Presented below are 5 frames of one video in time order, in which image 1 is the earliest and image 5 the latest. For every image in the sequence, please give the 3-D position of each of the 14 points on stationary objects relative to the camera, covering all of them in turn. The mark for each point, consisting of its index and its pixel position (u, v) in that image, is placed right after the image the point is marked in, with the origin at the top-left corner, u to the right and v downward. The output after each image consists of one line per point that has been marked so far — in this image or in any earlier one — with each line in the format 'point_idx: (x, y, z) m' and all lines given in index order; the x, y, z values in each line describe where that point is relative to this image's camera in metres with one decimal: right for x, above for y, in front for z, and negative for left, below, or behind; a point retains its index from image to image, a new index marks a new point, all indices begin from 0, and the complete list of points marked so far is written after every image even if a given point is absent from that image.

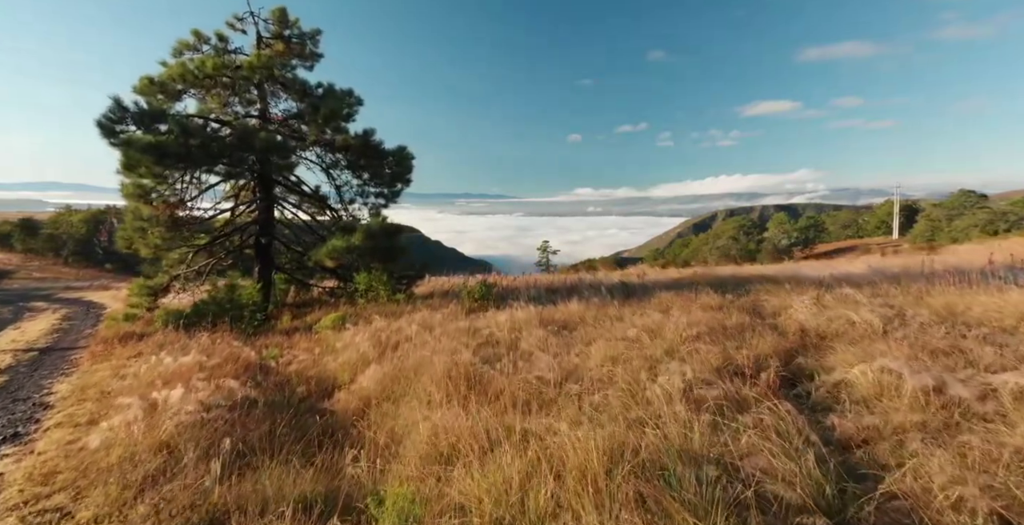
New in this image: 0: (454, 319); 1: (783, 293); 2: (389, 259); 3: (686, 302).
0: (-0.7, -0.7, +5.5) m
1: (+3.5, -0.4, +5.7) m
2: (-2.1, +0.1, +7.5) m
3: (+2.1, -0.5, +5.4) m
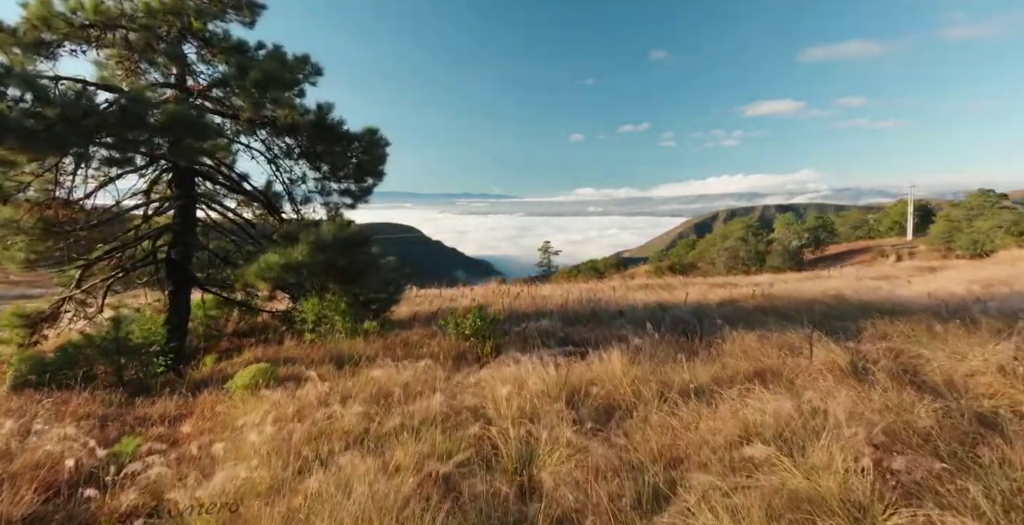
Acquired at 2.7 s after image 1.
0: (-0.6, -1.0, +3.5) m
1: (+3.6, -0.7, +3.7) m
2: (-2.0, -0.2, +5.6) m
3: (+2.2, -0.8, +3.4) m
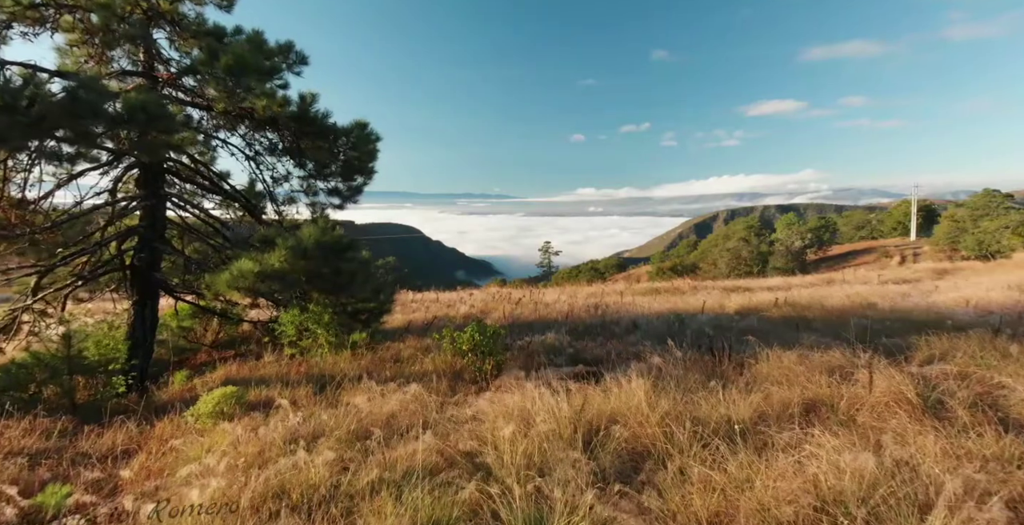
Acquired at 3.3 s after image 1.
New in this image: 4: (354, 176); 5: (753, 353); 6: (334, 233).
0: (-0.6, -1.1, +3.0) m
1: (+3.6, -0.7, +3.2) m
2: (-2.0, -0.3, +5.0) m
3: (+2.2, -0.8, +2.9) m
4: (-2.2, +1.2, +6.1) m
5: (+2.1, -0.8, +3.9) m
6: (-2.0, +0.3, +5.1) m
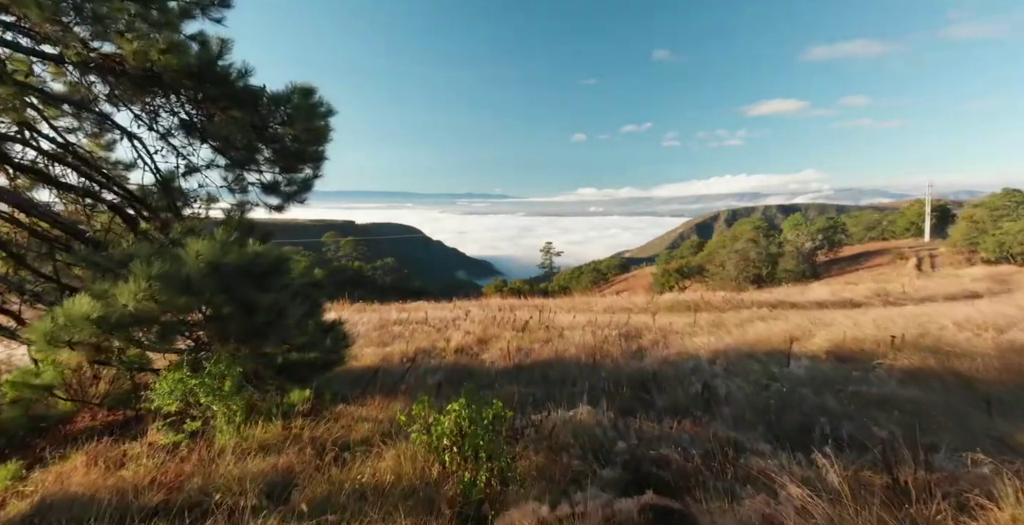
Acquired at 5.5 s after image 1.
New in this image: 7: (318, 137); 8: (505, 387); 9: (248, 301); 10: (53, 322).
0: (-0.5, -1.3, +1.1) m
1: (+3.7, -1.0, +1.4) m
2: (-1.9, -0.5, +3.2) m
3: (+2.3, -1.1, +1.1) m
4: (-2.1, +1.0, +4.3) m
5: (+2.2, -1.0, +2.1) m
6: (-2.0, +0.1, +3.3) m
7: (-1.9, +1.2, +4.2) m
8: (-0.1, -1.1, +4.2) m
9: (-1.9, -0.3, +3.1) m
10: (-2.8, -0.4, +2.7) m
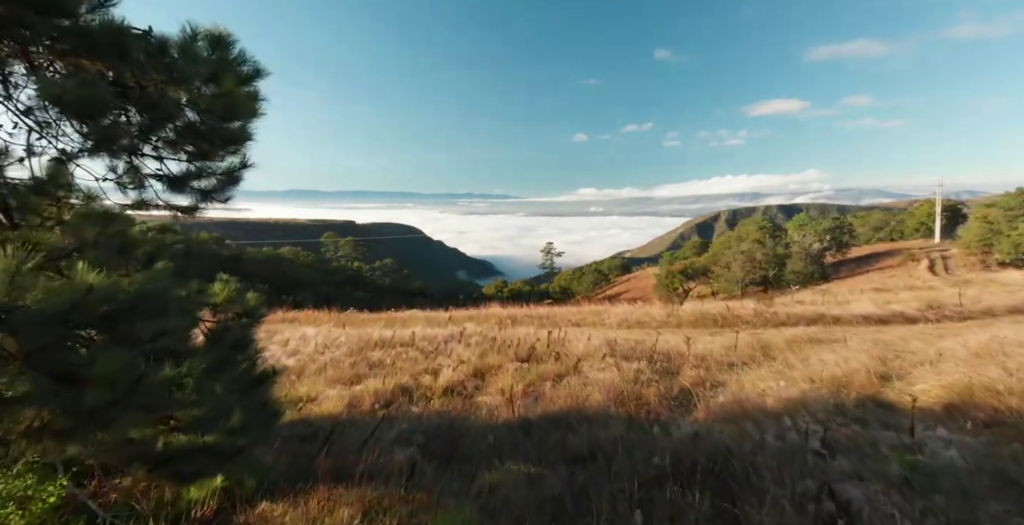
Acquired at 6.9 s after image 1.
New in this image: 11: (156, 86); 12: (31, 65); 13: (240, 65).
0: (-0.5, -1.5, -0.2) m
1: (+3.7, -1.1, +0.1) m
2: (-1.9, -0.7, +1.9) m
3: (+2.3, -1.2, -0.3) m
4: (-2.1, +0.8, +3.0) m
5: (+2.2, -1.2, +0.7) m
6: (-1.9, -0.1, +1.9) m
7: (-1.8, +1.1, +2.9) m
8: (0.0, -1.3, +2.9) m
9: (-1.8, -0.4, +1.8) m
10: (-2.7, -0.5, +1.4) m
11: (-2.2, +1.1, +2.7) m
12: (-2.8, +1.2, +2.5) m
13: (-1.8, +1.4, +2.9) m
